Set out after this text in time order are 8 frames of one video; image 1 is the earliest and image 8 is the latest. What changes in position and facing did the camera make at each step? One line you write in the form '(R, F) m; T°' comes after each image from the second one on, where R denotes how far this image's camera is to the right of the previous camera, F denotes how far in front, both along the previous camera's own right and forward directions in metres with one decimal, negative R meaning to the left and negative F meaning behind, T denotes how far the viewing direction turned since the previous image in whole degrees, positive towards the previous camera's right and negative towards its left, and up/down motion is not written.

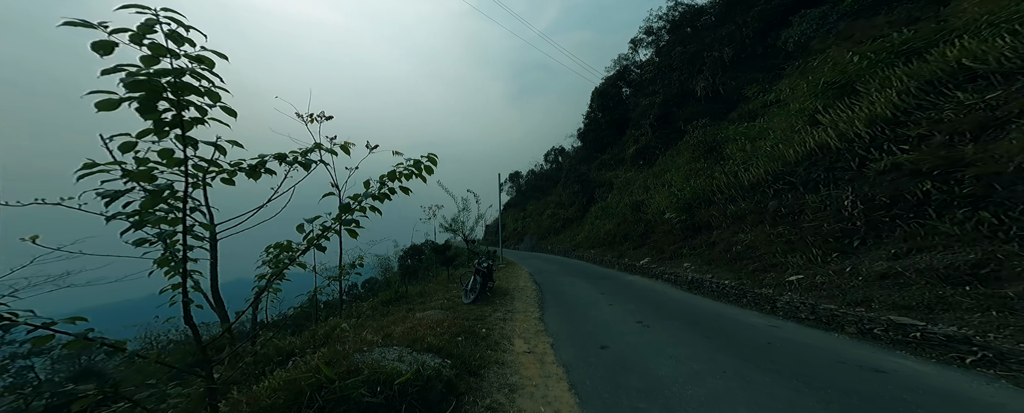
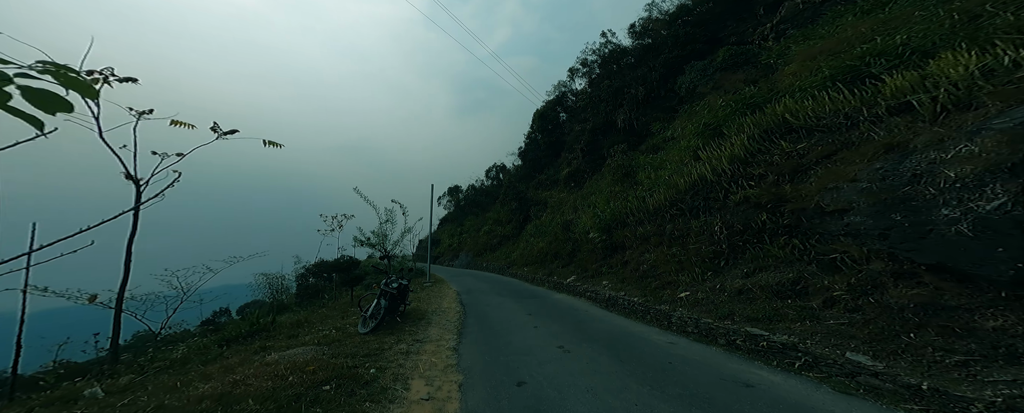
(+0.5, -0.1) m; +10°
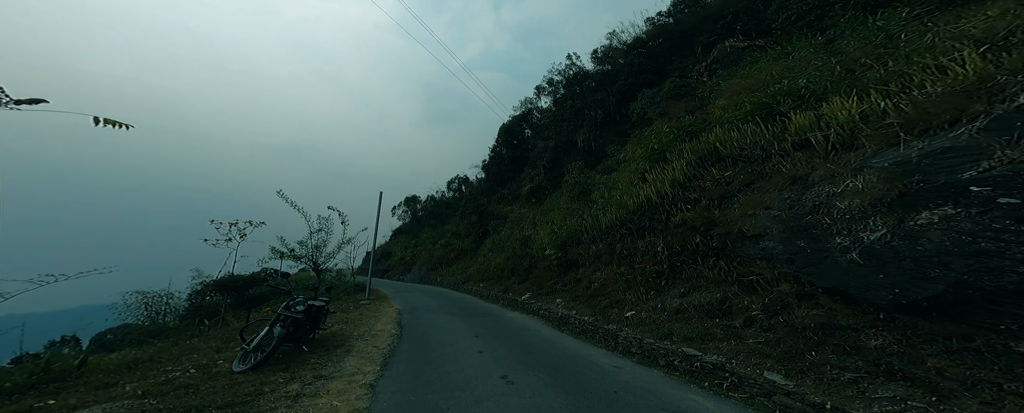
(+0.3, +0.1) m; +6°
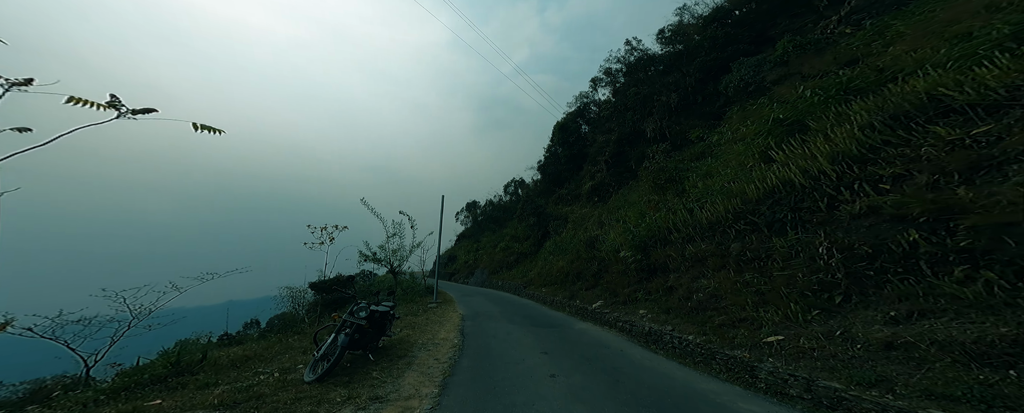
(-0.7, +1.1) m; -8°
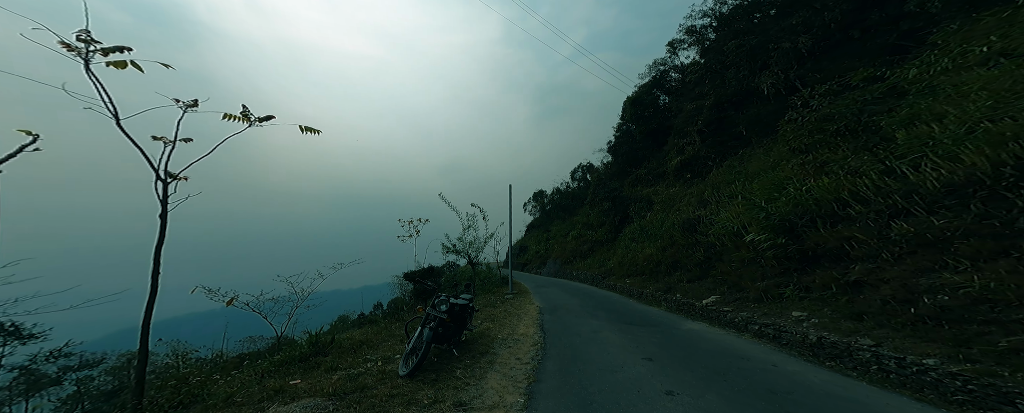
(-1.0, +1.4) m; -10°
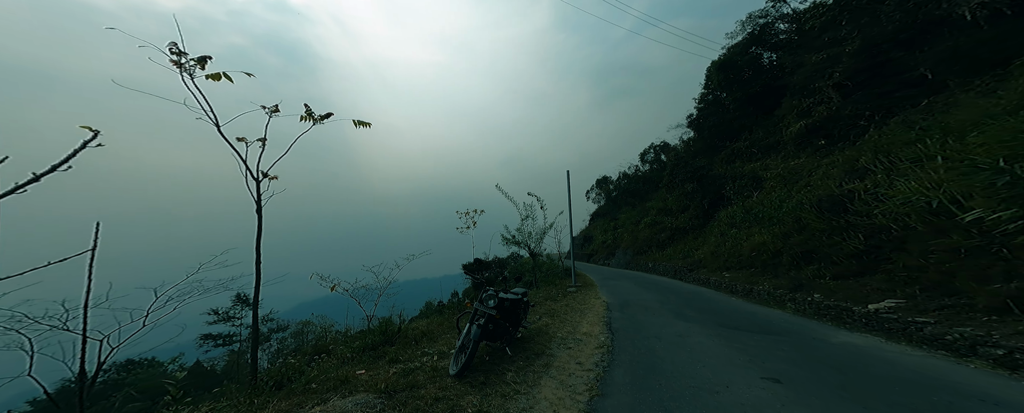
(-0.7, +1.5) m; -10°
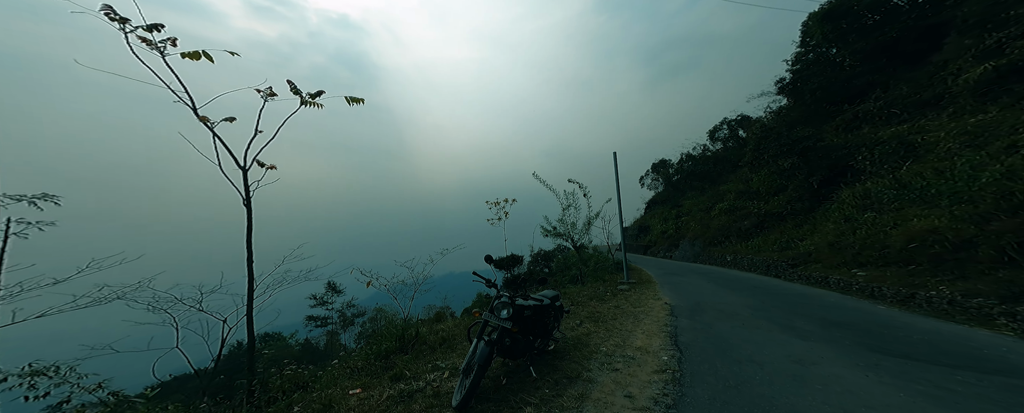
(0.0, +1.8) m; -9°
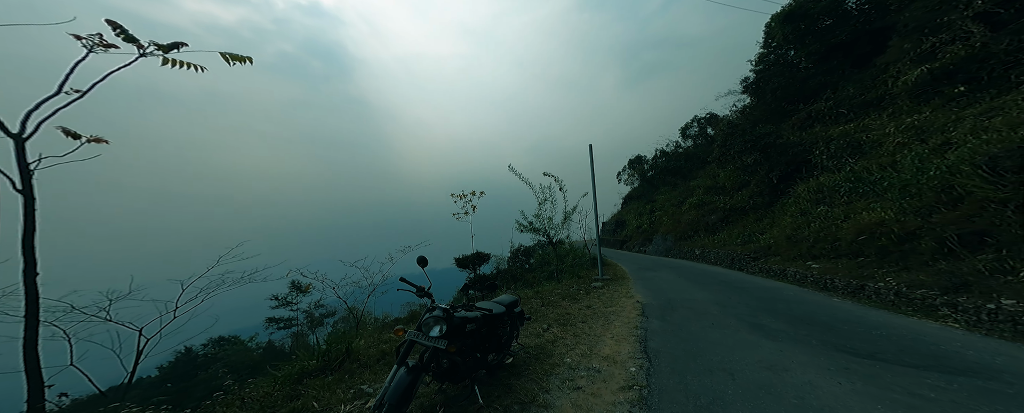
(+0.4, +0.8) m; +5°
